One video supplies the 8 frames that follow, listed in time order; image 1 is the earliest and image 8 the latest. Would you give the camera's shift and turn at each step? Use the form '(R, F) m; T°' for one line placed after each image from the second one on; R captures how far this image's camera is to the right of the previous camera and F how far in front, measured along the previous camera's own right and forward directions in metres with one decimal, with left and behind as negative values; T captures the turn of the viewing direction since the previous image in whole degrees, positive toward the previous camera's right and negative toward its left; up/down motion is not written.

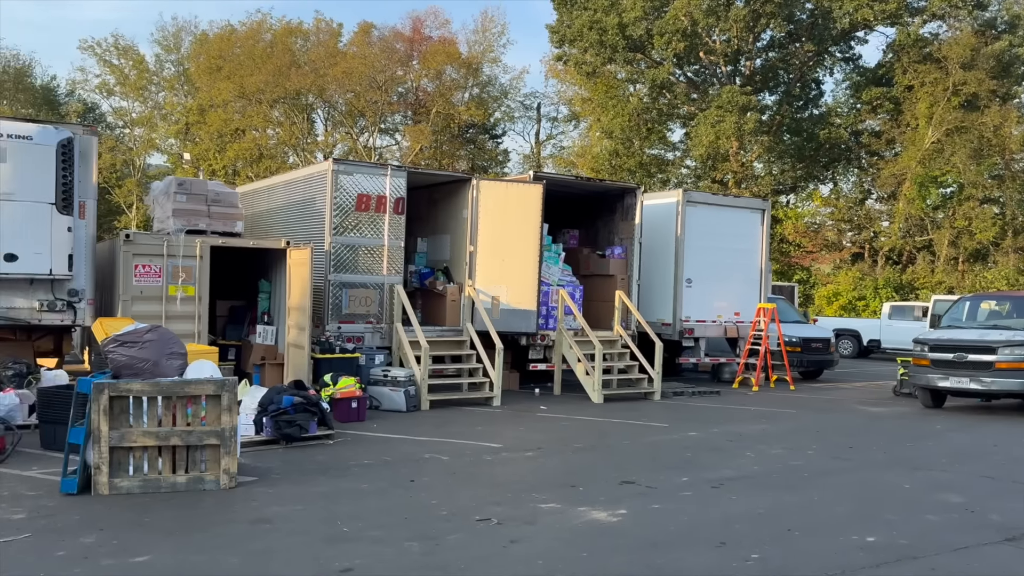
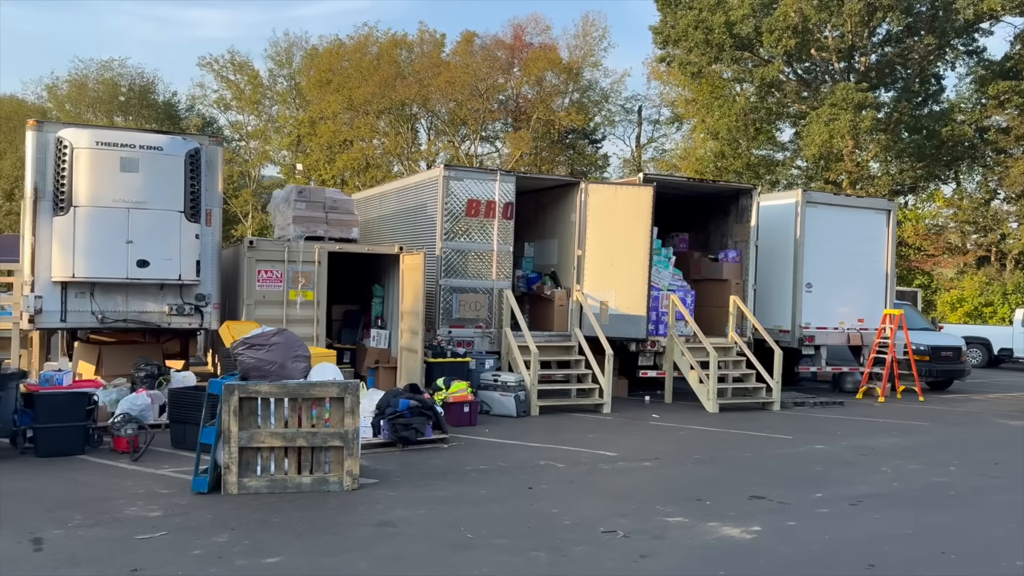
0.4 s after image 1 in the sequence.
(-0.2, +0.1) m; -7°
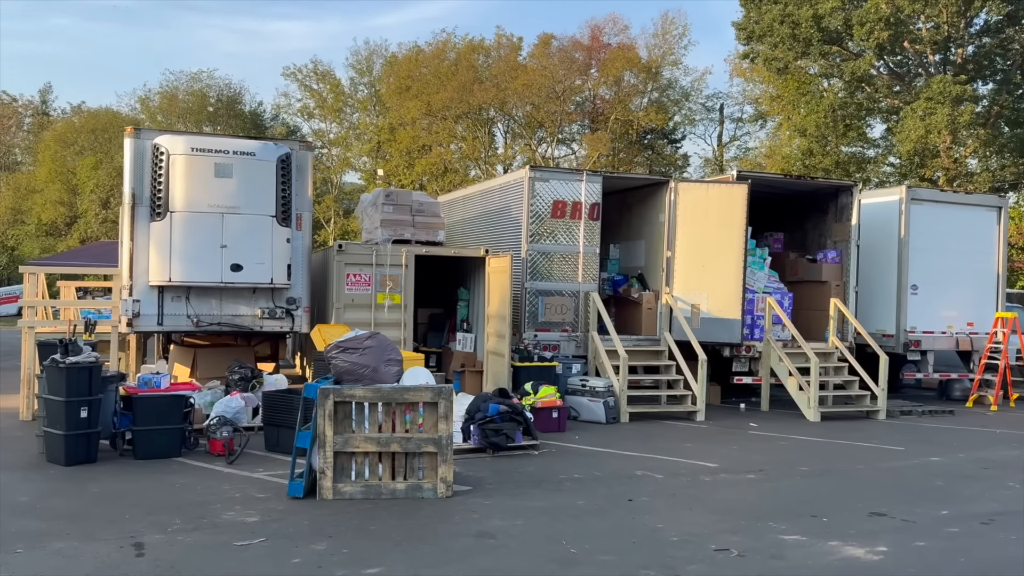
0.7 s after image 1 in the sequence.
(-0.2, +0.2) m; -5°
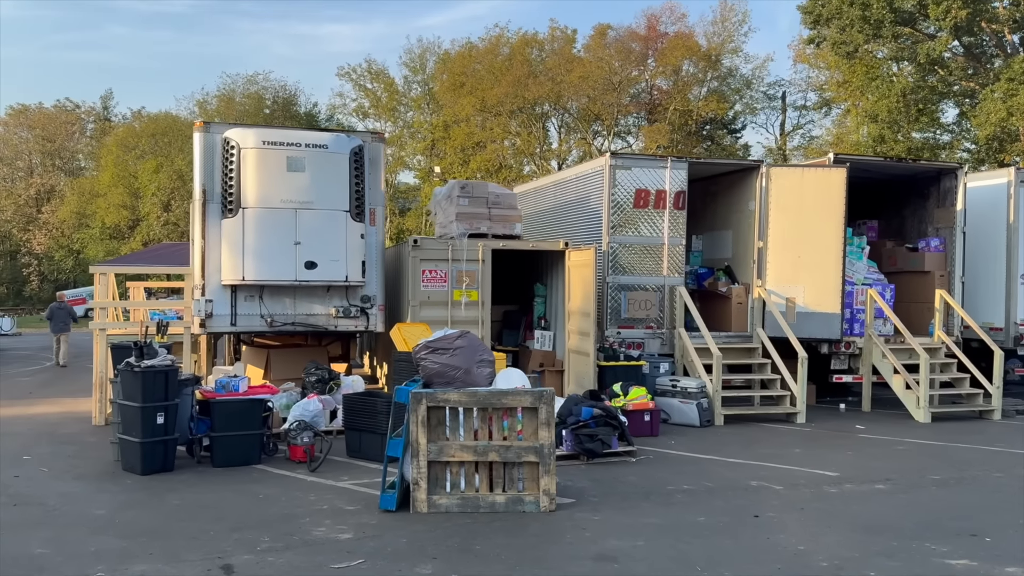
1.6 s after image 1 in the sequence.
(-0.4, +0.6) m; -3°
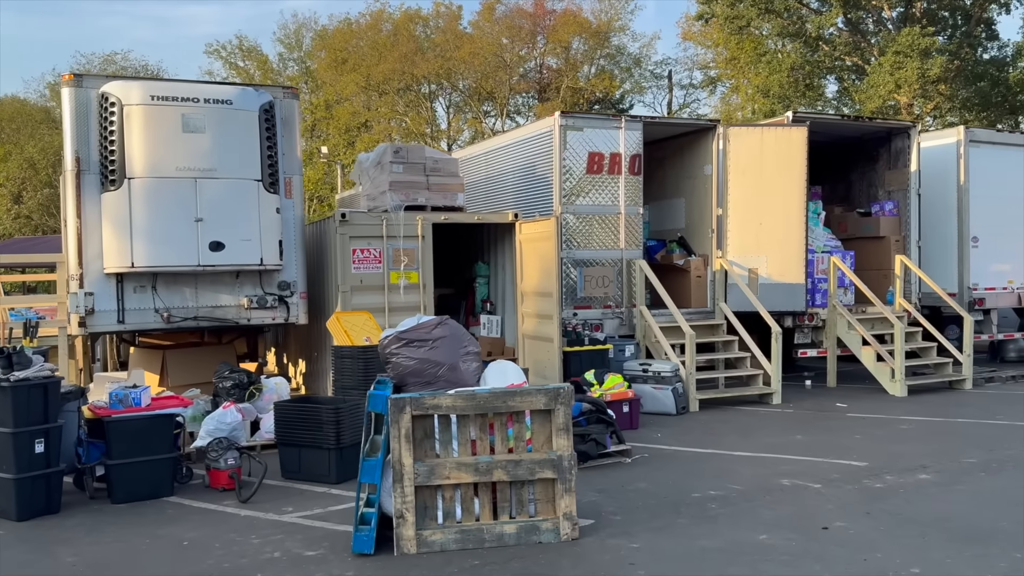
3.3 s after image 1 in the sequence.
(-0.7, +1.4) m; +8°
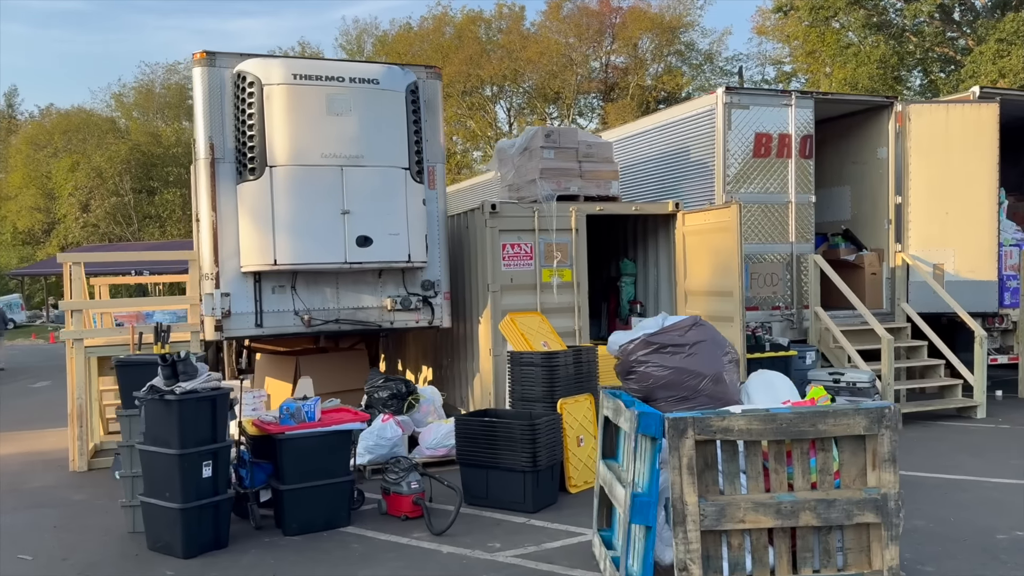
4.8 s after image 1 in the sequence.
(-1.2, +0.9) m; -3°
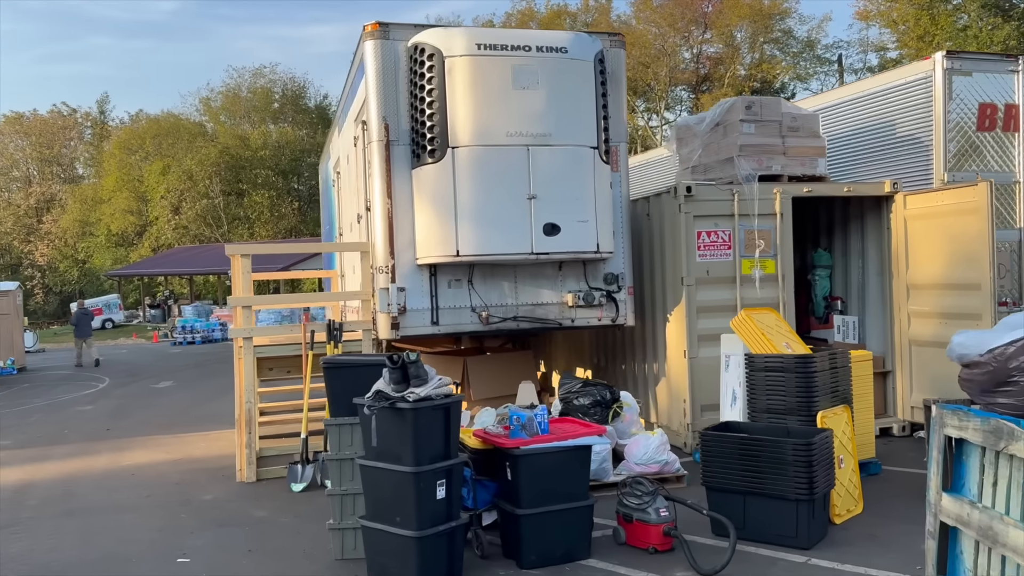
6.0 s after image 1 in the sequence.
(-1.1, +0.8) m; -5°
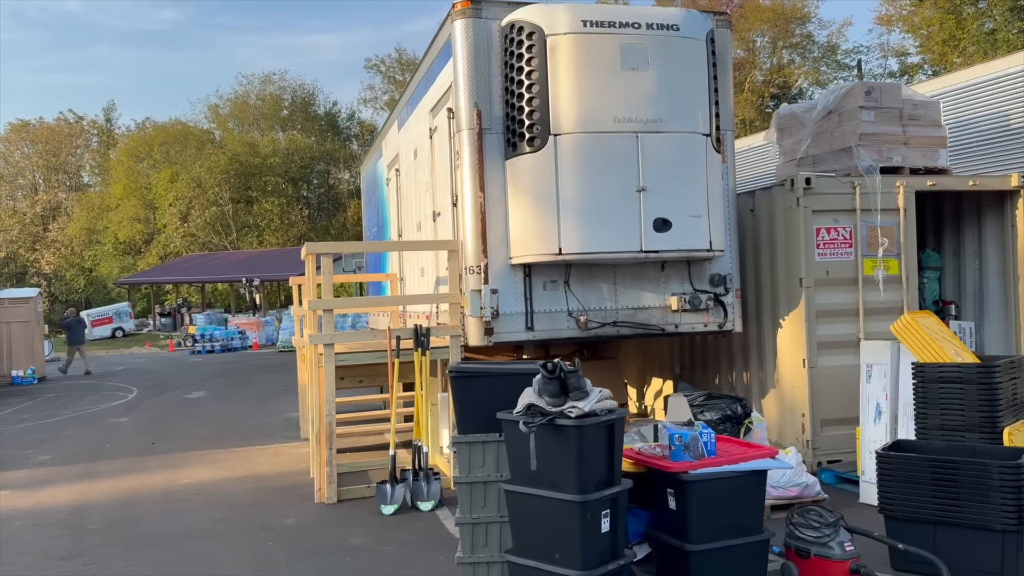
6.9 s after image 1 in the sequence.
(-0.8, +0.6) m; 0°
